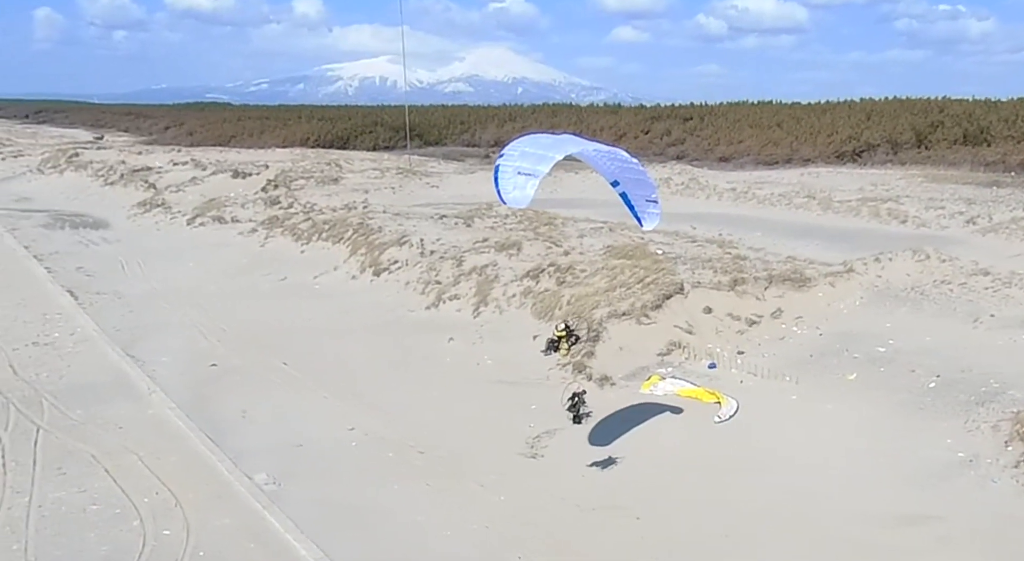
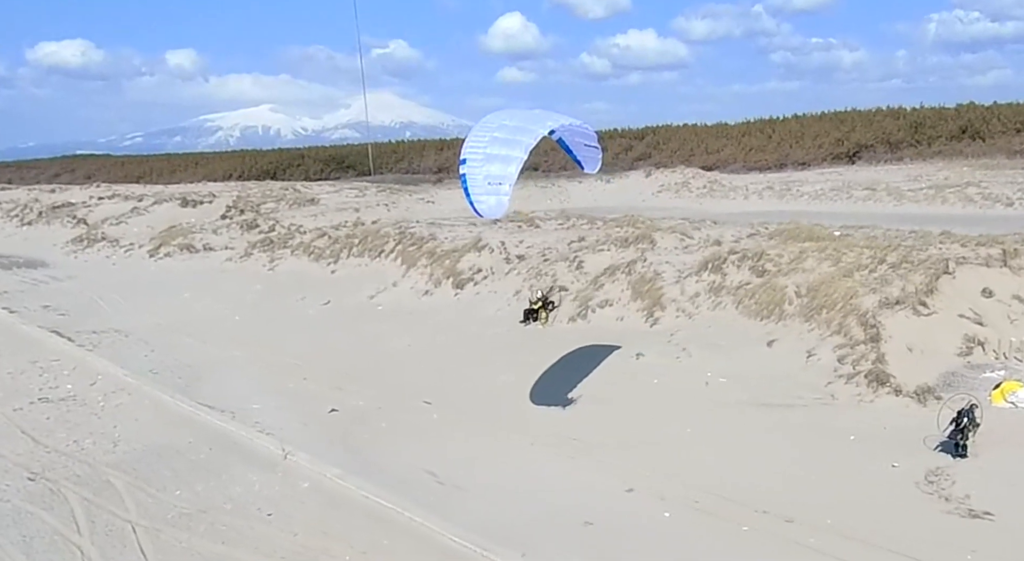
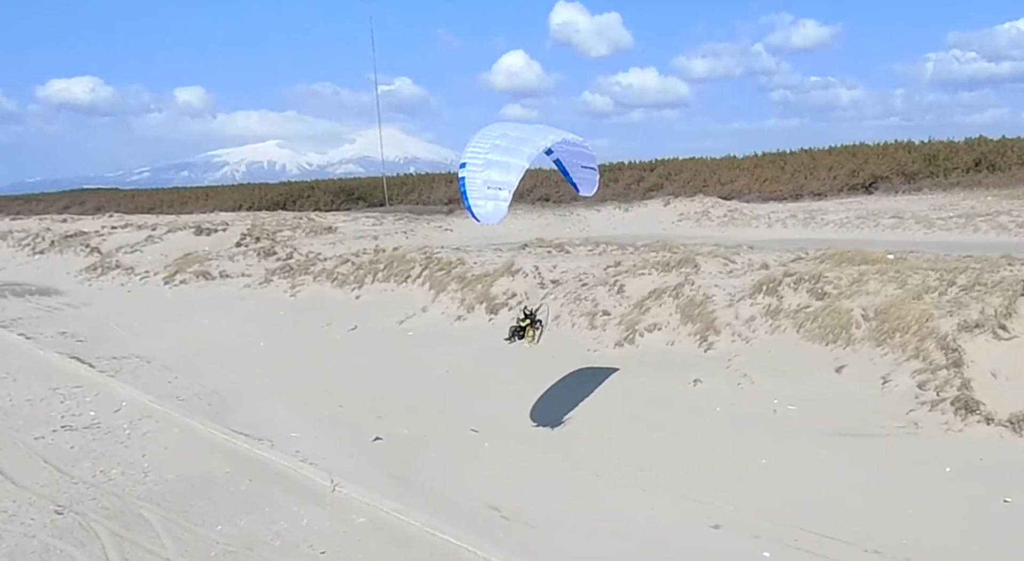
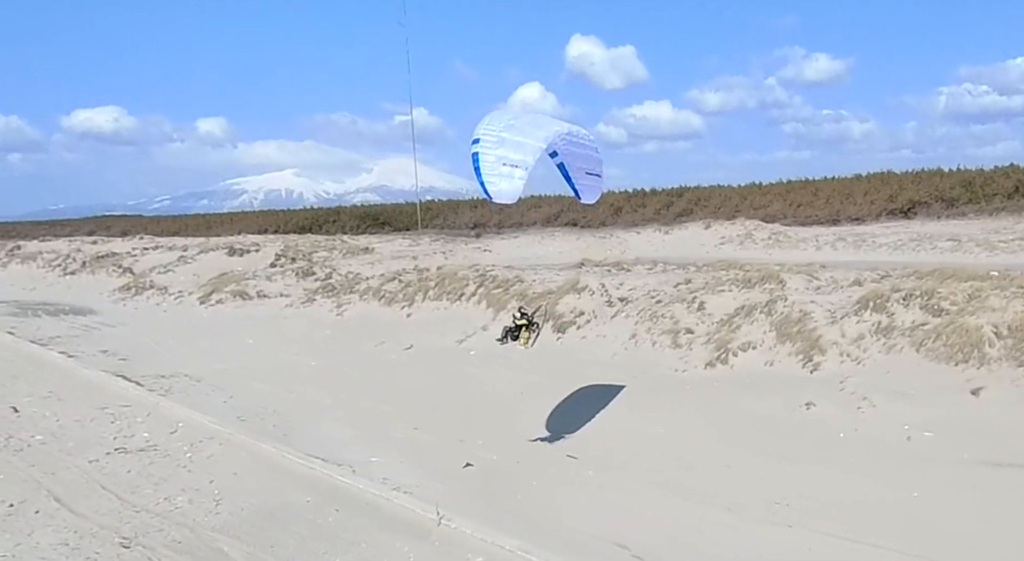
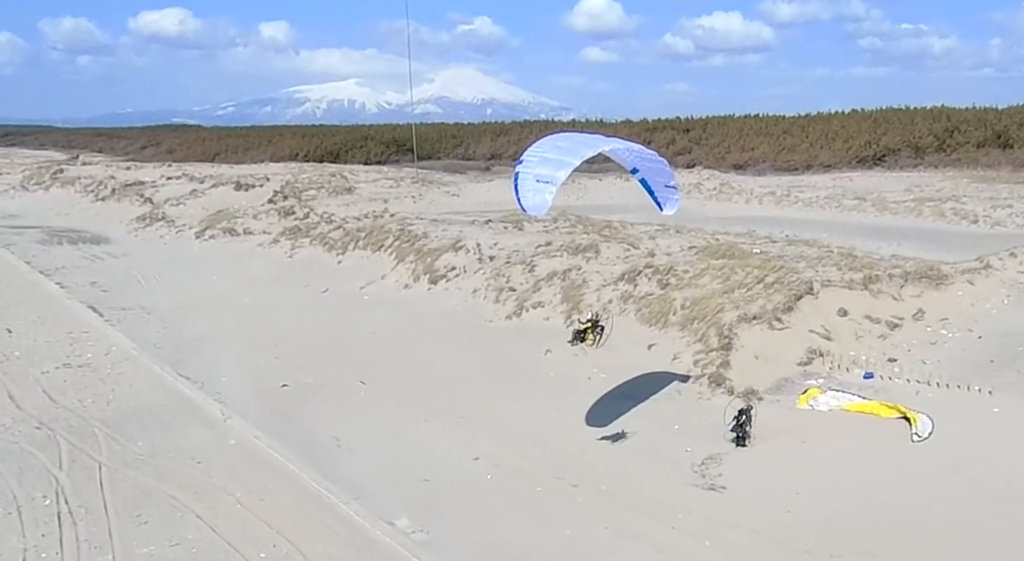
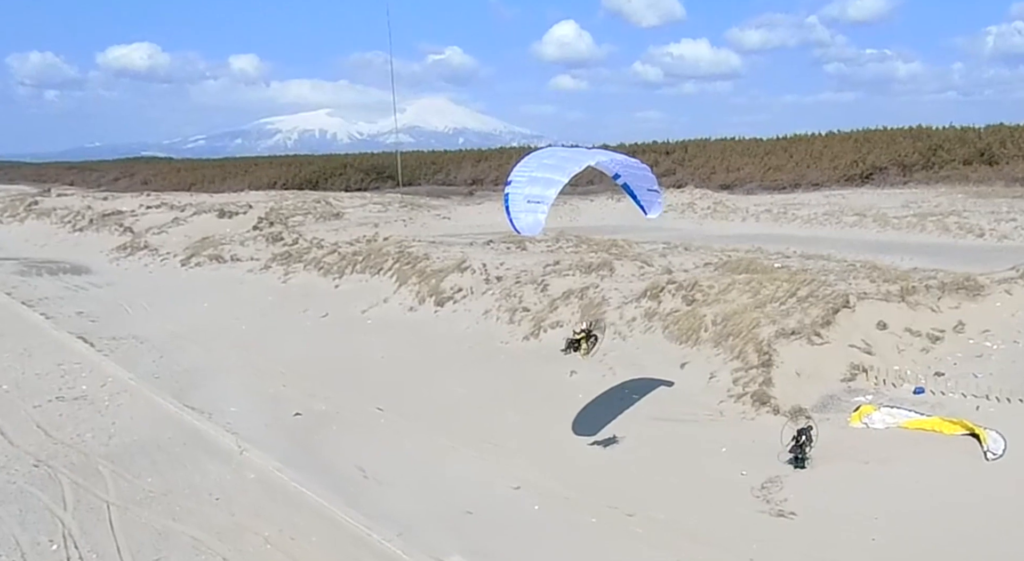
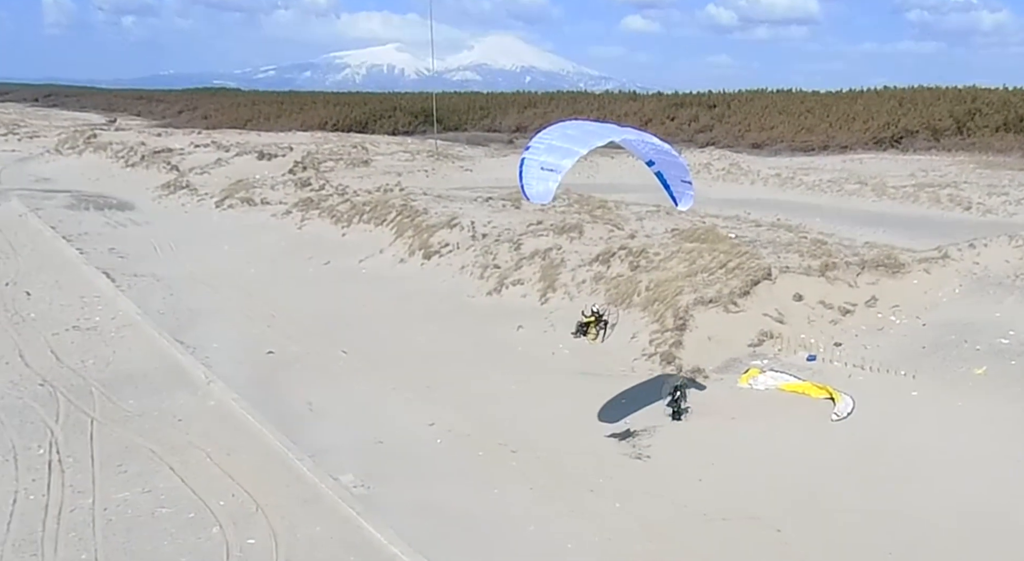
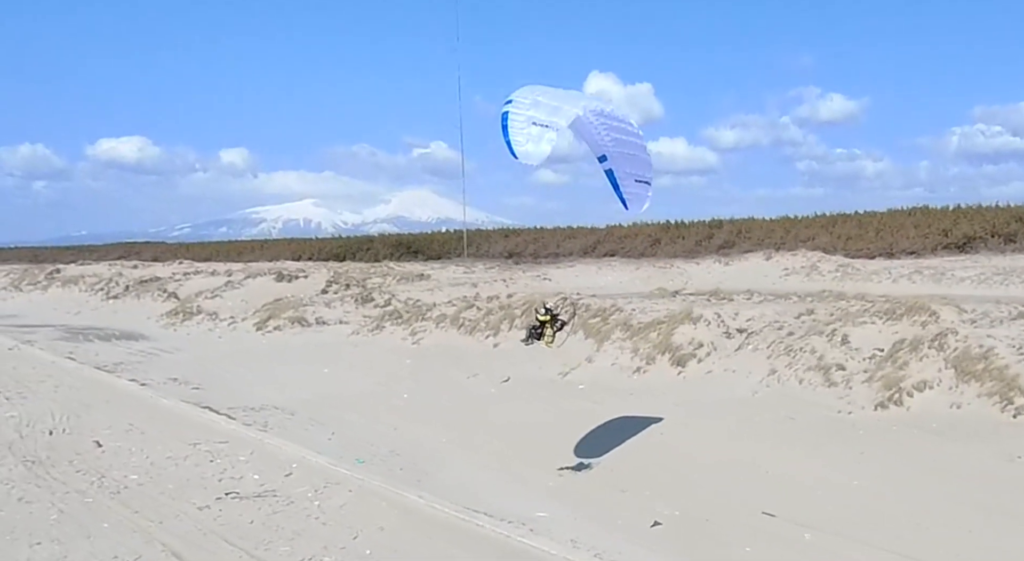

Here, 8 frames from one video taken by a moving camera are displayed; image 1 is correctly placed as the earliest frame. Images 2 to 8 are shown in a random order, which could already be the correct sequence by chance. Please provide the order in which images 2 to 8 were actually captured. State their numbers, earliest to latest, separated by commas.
7, 5, 6, 2, 3, 4, 8
